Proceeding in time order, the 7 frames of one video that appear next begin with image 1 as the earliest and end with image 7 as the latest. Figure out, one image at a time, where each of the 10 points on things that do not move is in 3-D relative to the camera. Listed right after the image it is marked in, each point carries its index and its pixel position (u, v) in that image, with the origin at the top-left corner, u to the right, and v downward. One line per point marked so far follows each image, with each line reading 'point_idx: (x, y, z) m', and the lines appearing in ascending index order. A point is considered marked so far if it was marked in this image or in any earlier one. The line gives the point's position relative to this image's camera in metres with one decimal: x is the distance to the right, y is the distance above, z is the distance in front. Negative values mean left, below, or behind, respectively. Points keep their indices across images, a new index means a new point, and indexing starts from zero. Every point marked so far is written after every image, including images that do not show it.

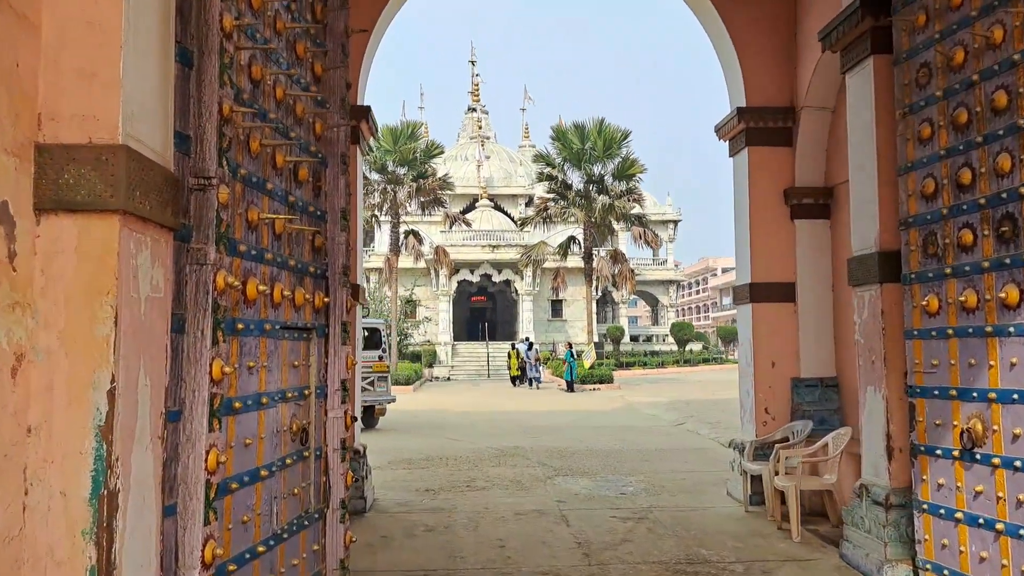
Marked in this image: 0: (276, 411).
0: (-0.9, -0.5, +3.2) m
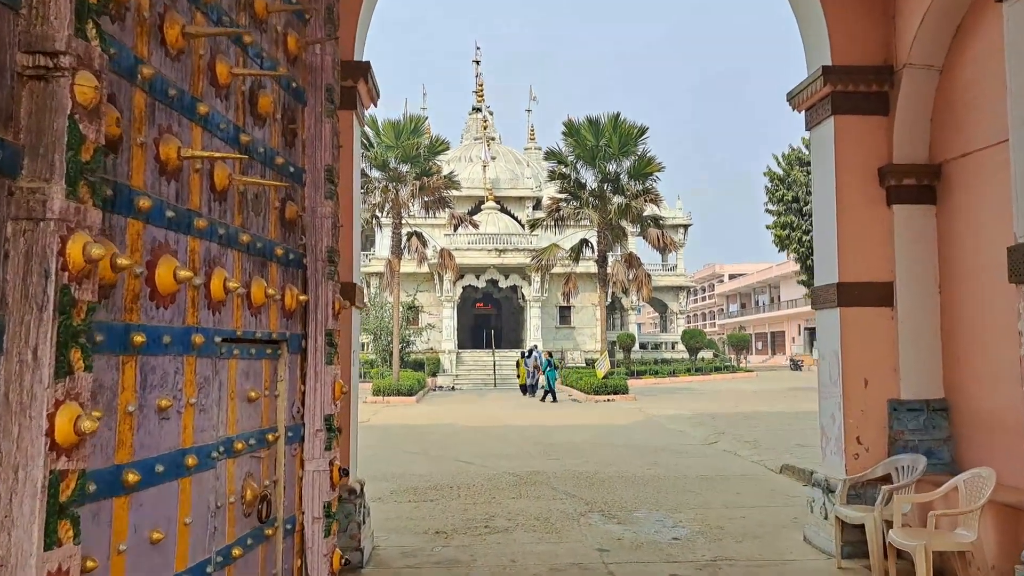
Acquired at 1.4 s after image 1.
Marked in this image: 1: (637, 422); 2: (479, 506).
0: (-0.7, -0.5, +2.0) m
1: (+2.2, -2.4, +14.4) m
2: (-0.3, -1.8, +6.9) m
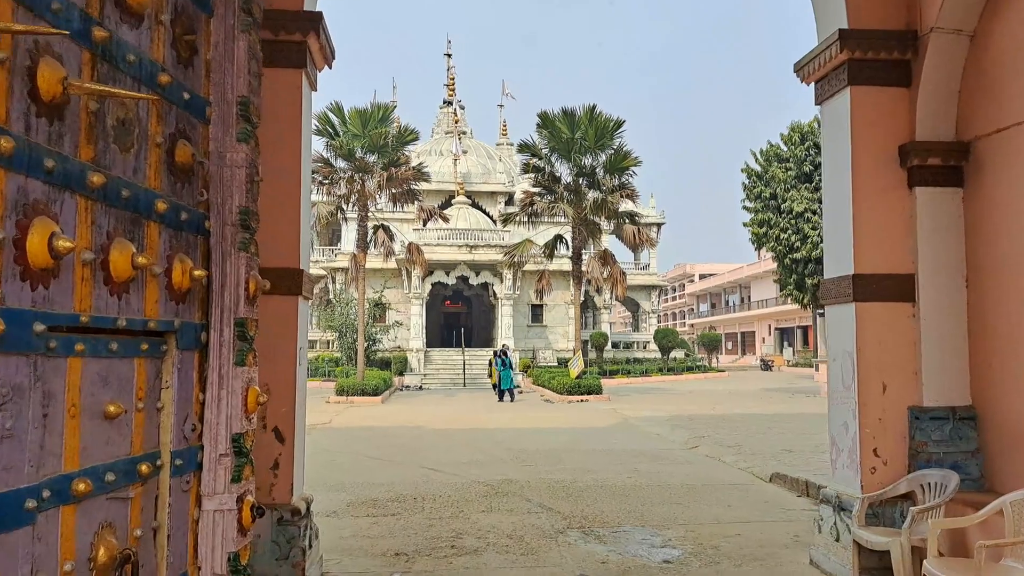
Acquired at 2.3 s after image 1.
0: (-0.8, -0.4, +1.3) m
1: (+1.7, -2.3, +13.8) m
2: (-0.5, -1.8, +6.2) m
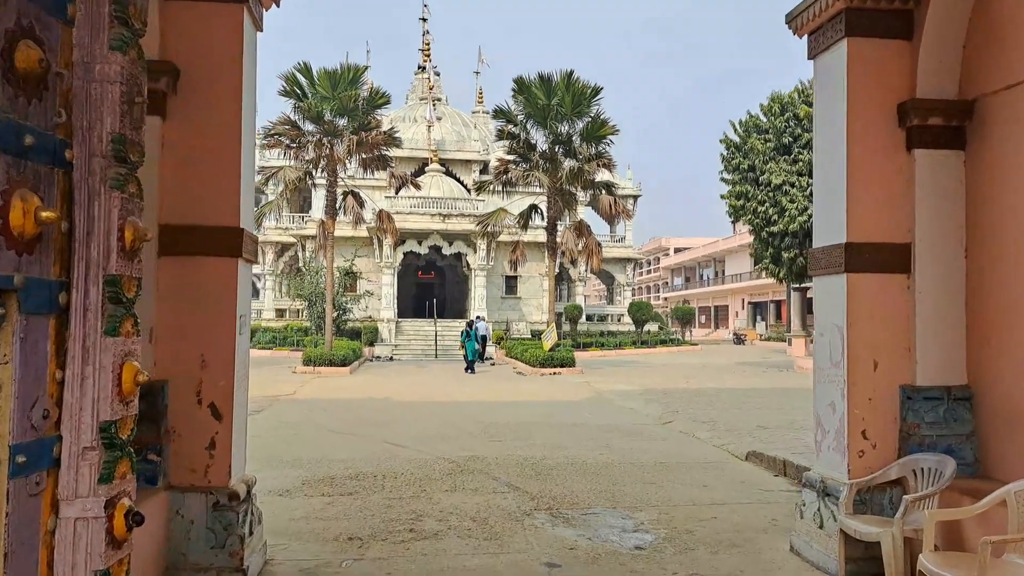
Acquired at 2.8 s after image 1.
0: (-0.9, -0.3, +0.9) m
1: (+1.2, -1.8, +13.6) m
2: (-0.8, -1.5, +5.8) m
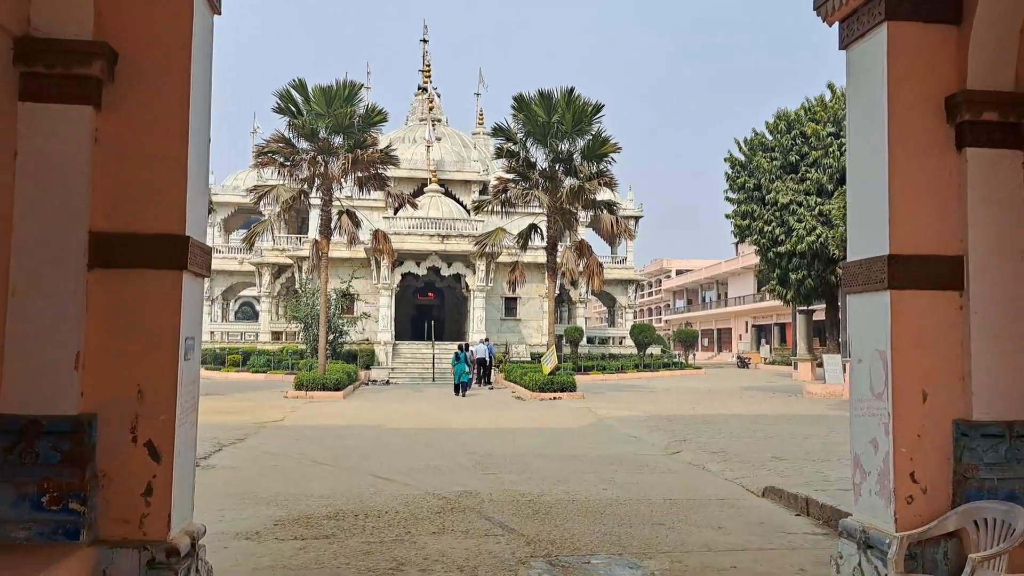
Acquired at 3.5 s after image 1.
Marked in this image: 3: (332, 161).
0: (-0.9, -0.3, +0.3) m
1: (+1.2, -2.2, +12.9) m
2: (-0.8, -1.6, +5.2) m
3: (-4.1, +2.9, +18.6) m
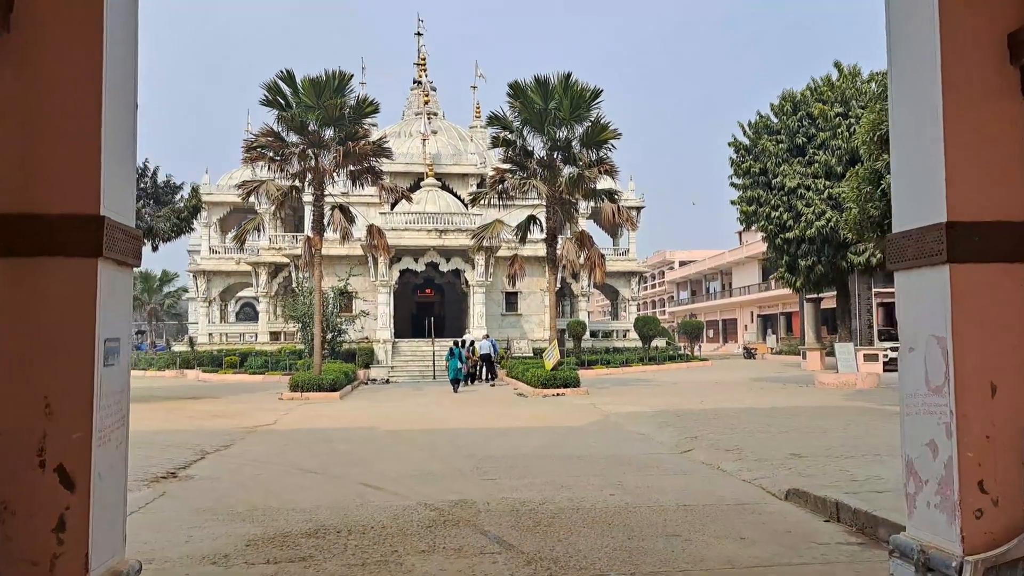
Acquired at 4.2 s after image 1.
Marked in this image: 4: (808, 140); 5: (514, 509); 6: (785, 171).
0: (-1.0, -0.3, -0.3) m
1: (+1.2, -2.0, +12.3) m
2: (-0.8, -1.6, +4.6) m
3: (-4.1, +2.9, +18.0) m
4: (+6.5, +3.2, +17.8) m
5: (0.0, -1.6, +6.0) m
6: (+5.9, +2.5, +17.8) m
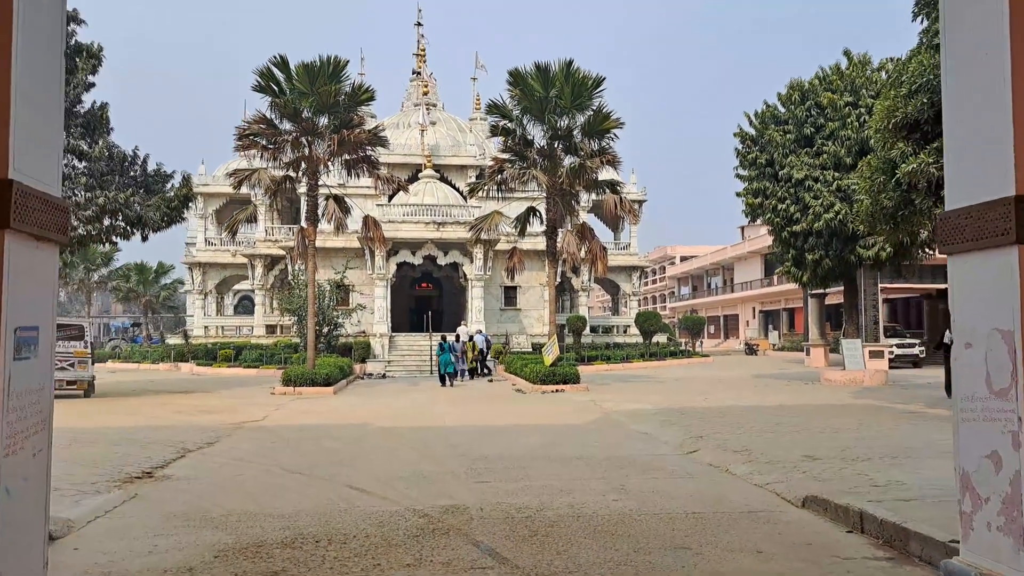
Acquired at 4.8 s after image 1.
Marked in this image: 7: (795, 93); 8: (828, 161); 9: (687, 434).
0: (-1.0, -0.2, -0.7) m
1: (+1.2, -1.9, +11.9) m
2: (-0.8, -1.5, +4.1) m
3: (-4.2, +3.1, +17.5) m
4: (+6.5, +3.3, +17.3) m
5: (0.0, -1.6, +5.6) m
6: (+5.9, +2.7, +17.3) m
7: (+6.2, +4.3, +17.8) m
8: (+6.5, +2.6, +16.8) m
9: (+2.1, -1.8, +10.0) m
